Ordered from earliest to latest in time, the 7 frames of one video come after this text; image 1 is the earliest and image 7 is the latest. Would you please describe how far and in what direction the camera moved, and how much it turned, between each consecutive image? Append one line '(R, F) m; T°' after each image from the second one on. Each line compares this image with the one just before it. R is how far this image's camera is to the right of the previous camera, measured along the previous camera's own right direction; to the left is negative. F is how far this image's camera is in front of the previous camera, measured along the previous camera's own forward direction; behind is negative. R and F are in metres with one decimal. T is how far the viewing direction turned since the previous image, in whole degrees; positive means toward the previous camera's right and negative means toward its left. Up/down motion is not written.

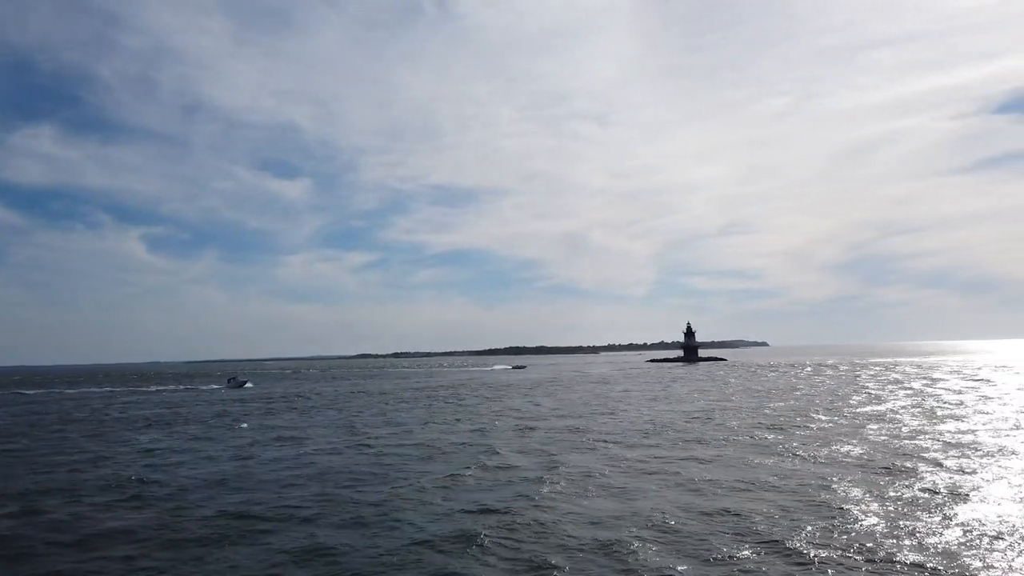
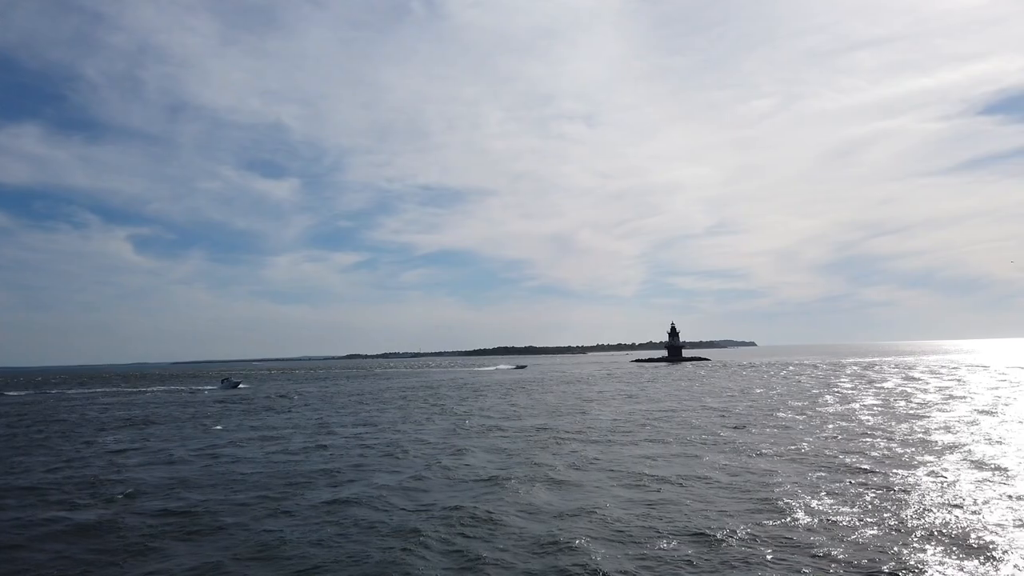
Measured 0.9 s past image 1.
(+1.0, -0.1) m; +1°
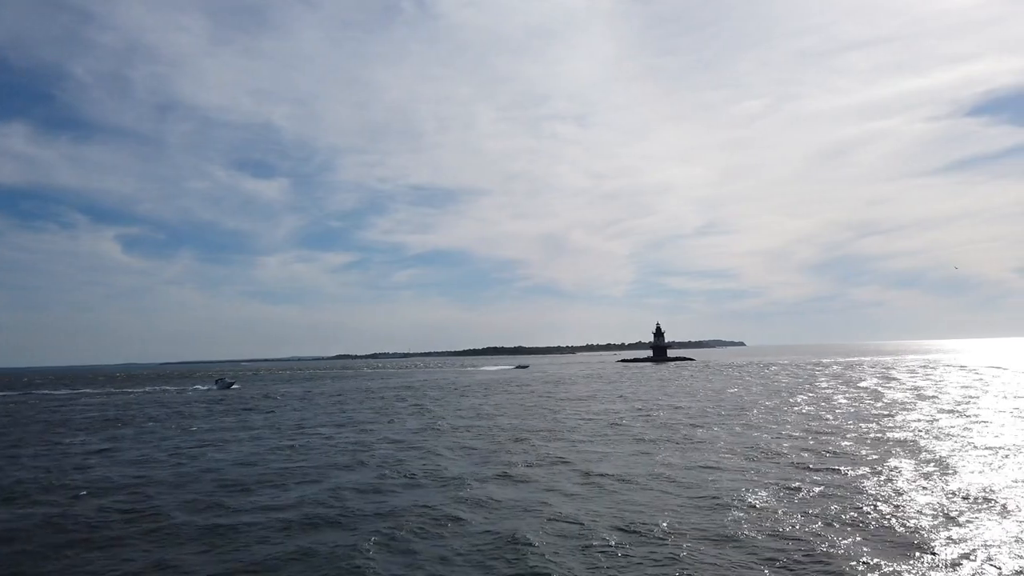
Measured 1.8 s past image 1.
(+1.2, -0.6) m; +1°
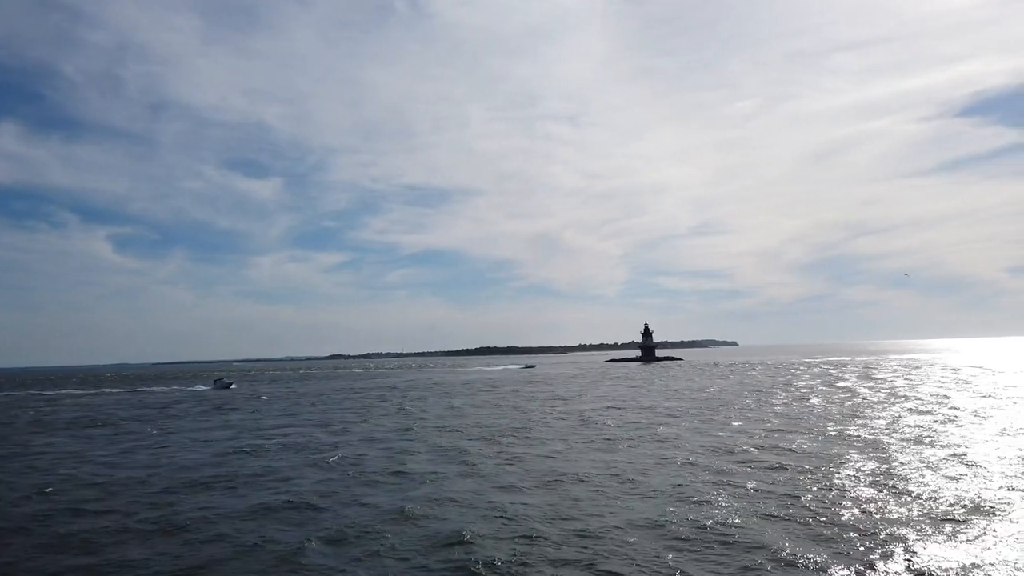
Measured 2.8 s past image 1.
(+1.3, -0.5) m; 0°
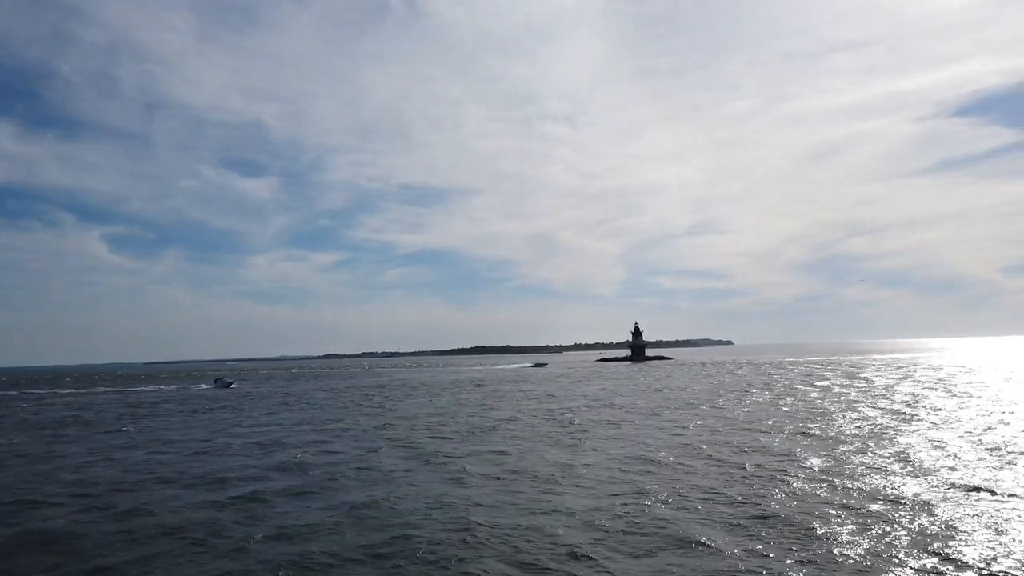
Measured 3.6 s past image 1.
(+1.3, -0.7) m; 0°
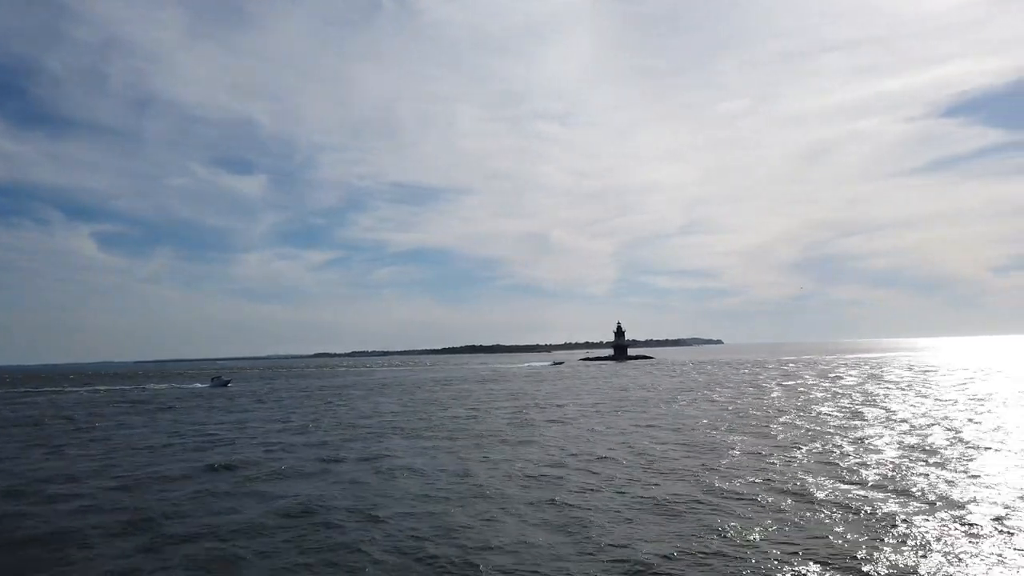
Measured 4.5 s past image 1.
(+2.0, -1.2) m; +1°
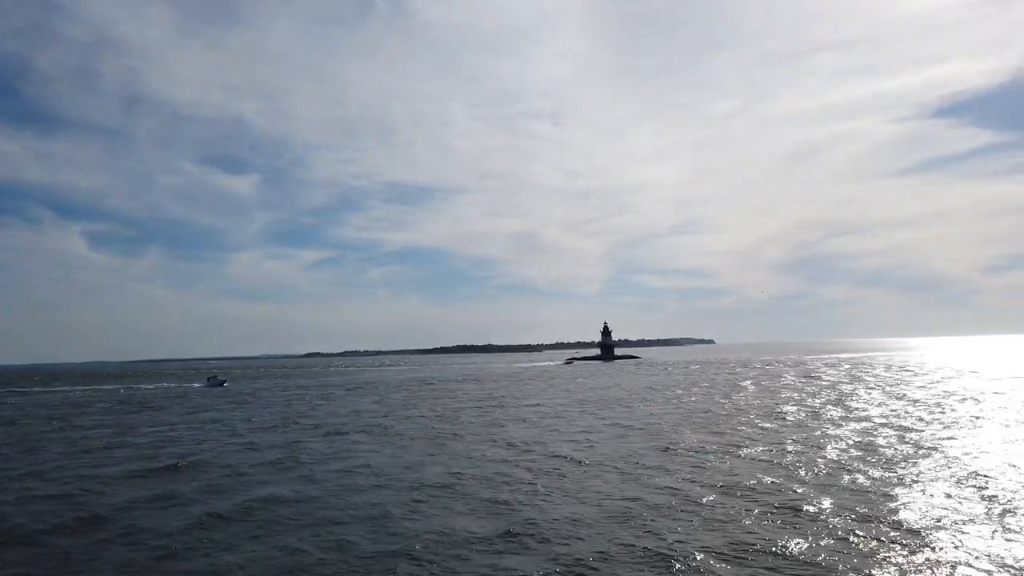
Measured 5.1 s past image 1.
(+1.4, -1.0) m; 0°
